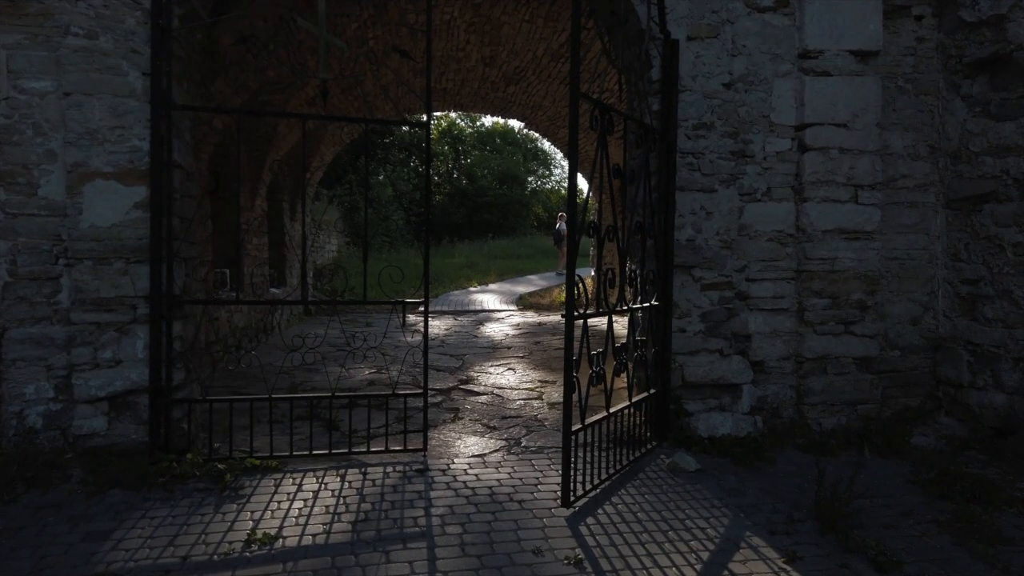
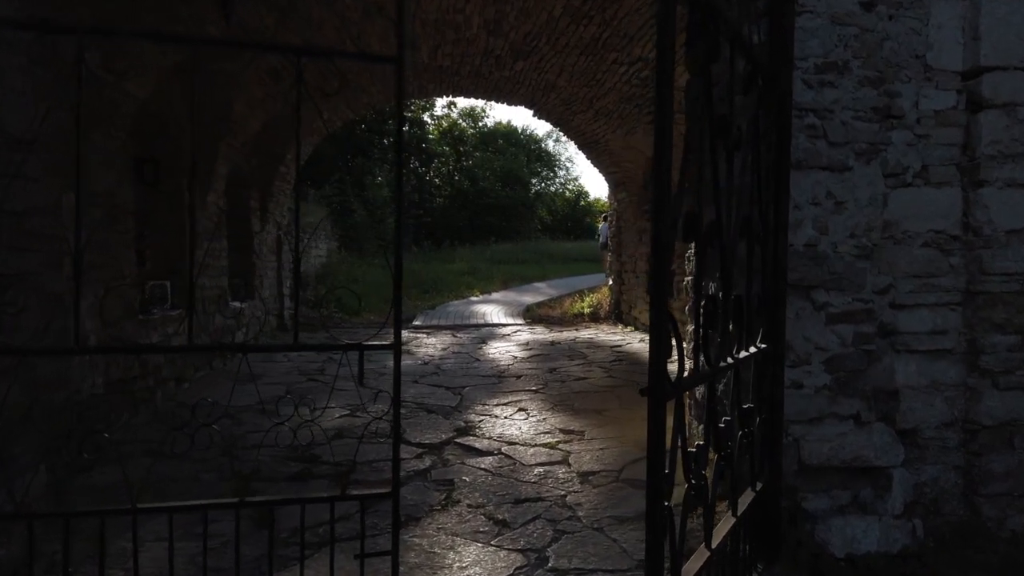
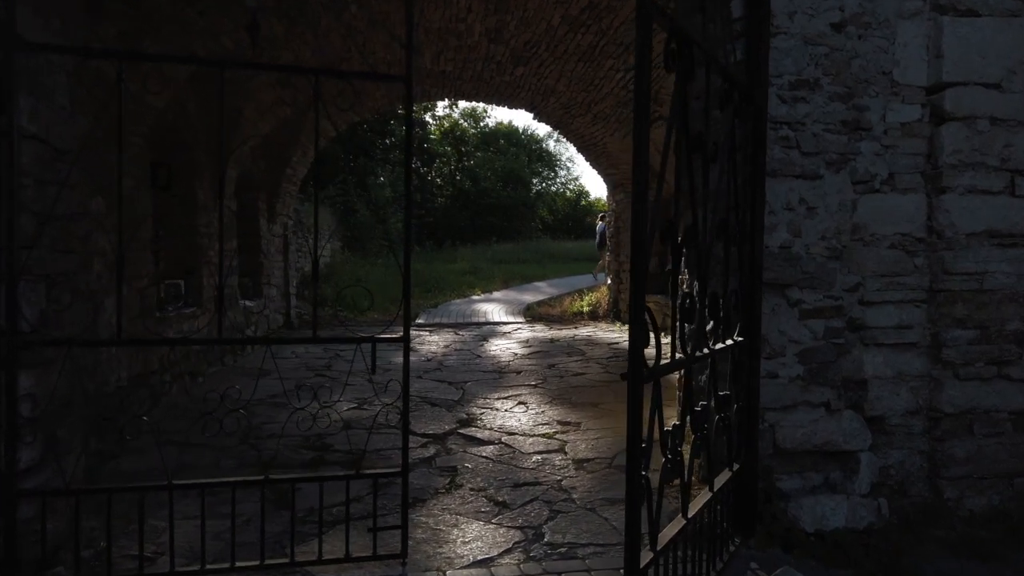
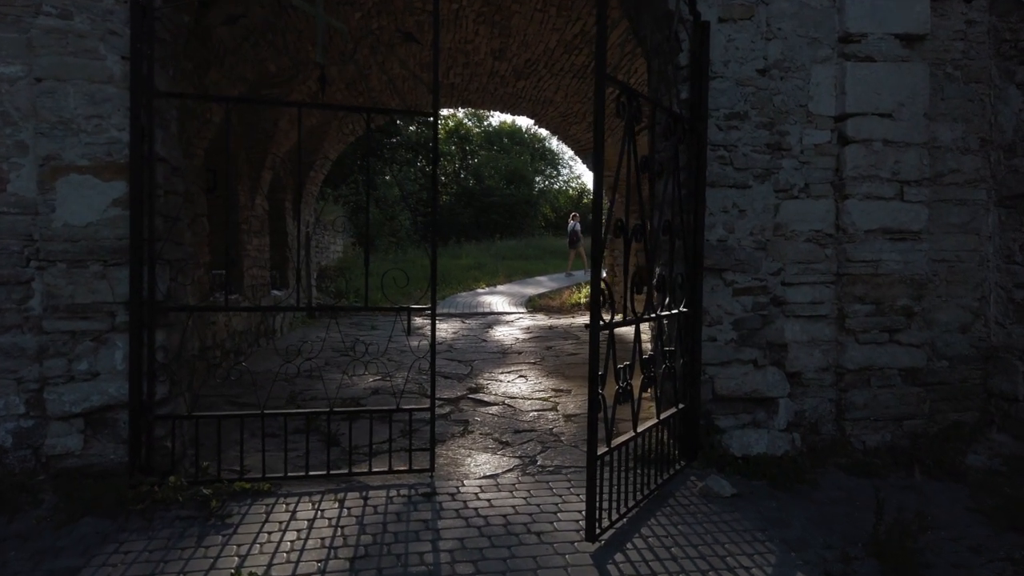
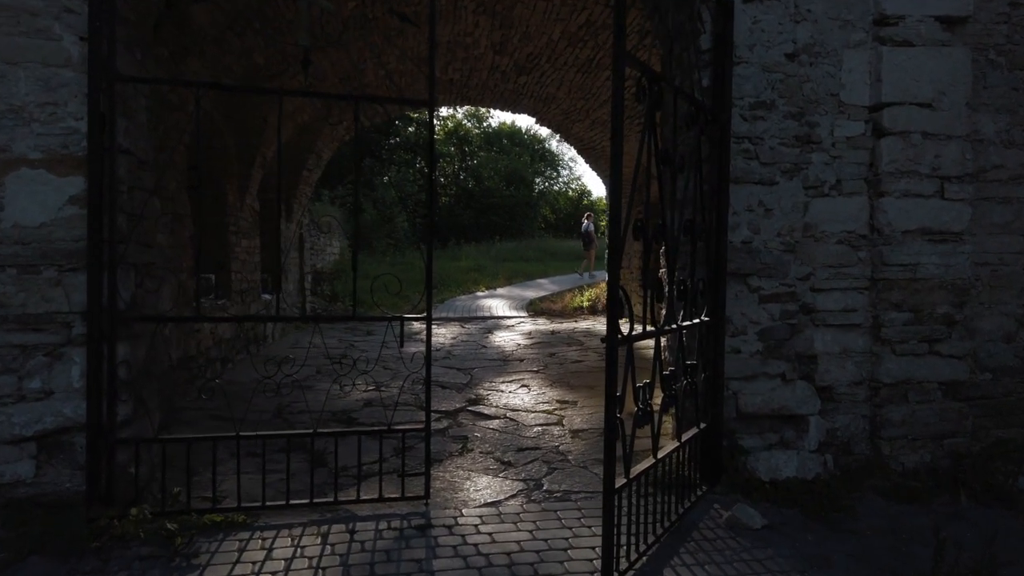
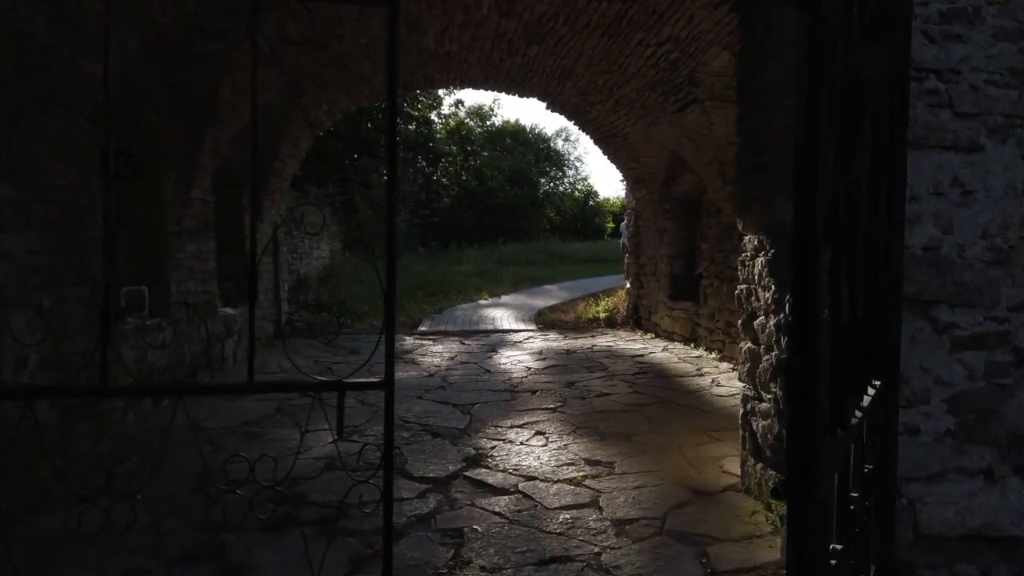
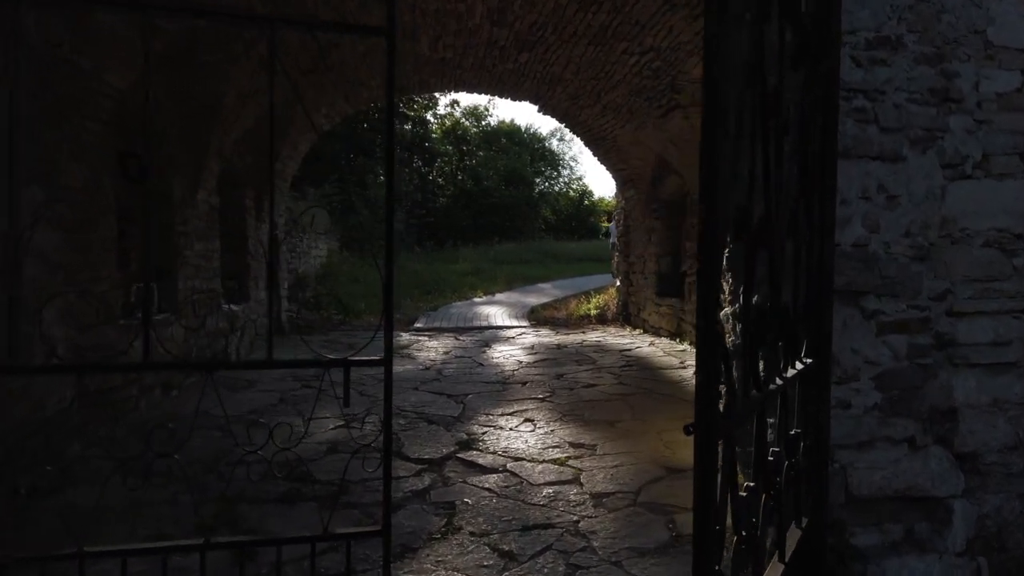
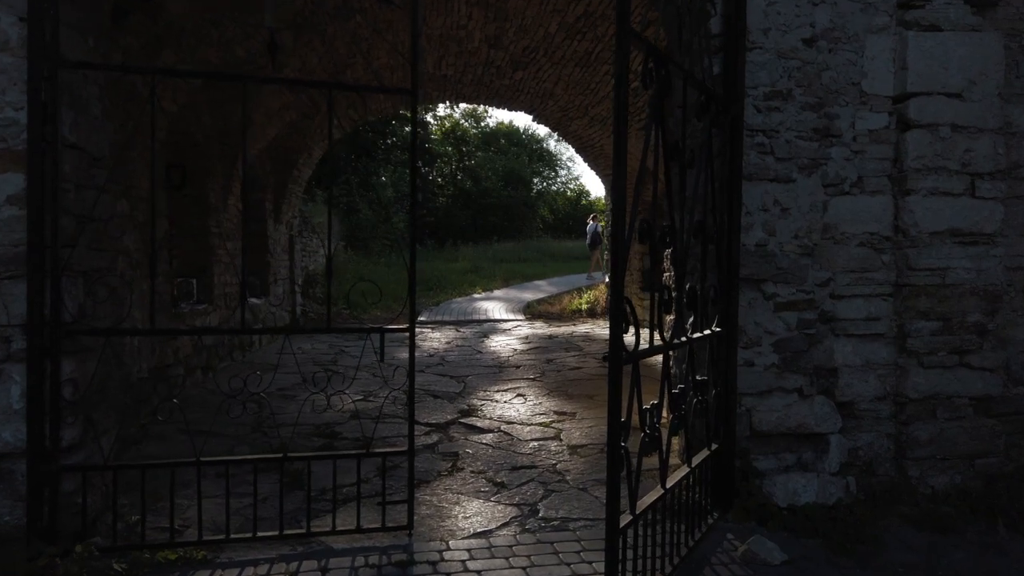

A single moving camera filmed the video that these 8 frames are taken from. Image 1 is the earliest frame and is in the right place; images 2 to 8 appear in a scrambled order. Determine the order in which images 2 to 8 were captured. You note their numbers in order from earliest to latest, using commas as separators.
4, 5, 8, 3, 2, 7, 6
